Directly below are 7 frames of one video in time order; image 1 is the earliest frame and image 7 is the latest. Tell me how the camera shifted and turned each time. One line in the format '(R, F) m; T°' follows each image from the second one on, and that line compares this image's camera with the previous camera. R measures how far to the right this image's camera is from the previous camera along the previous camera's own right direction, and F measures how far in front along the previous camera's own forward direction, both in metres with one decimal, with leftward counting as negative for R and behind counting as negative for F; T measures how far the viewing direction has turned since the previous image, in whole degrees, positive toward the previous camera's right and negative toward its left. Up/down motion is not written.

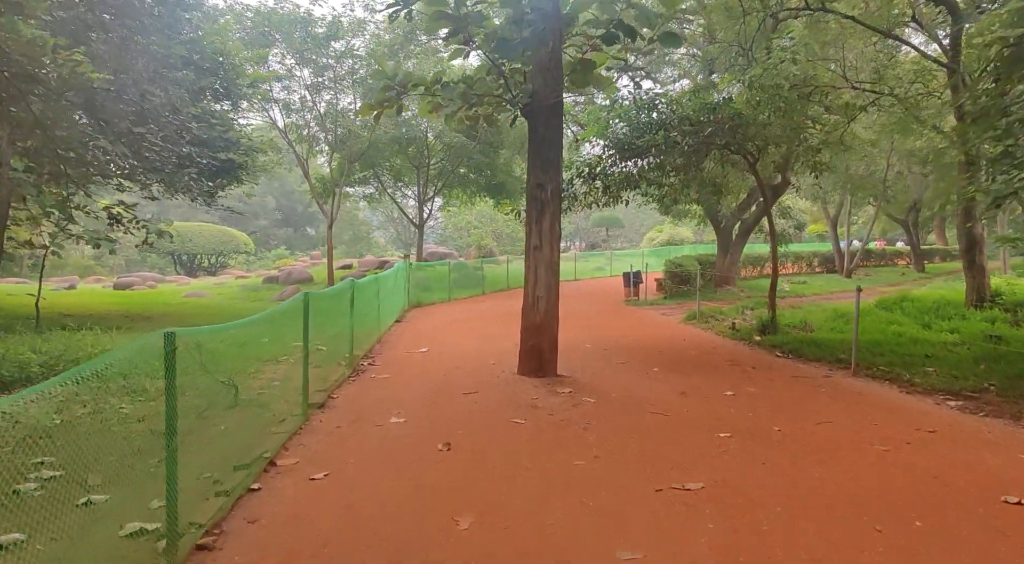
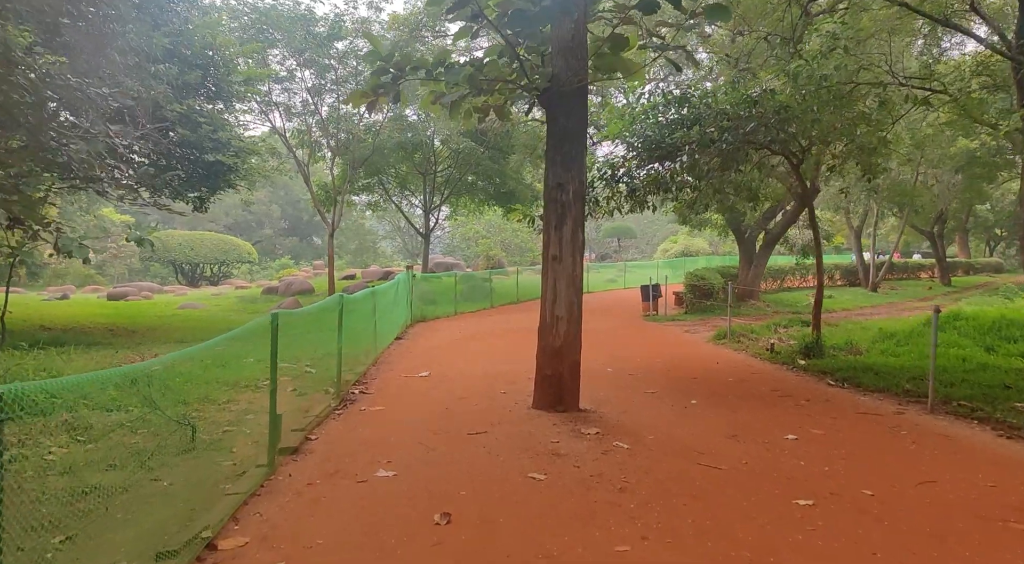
(-0.1, +1.2) m; -1°
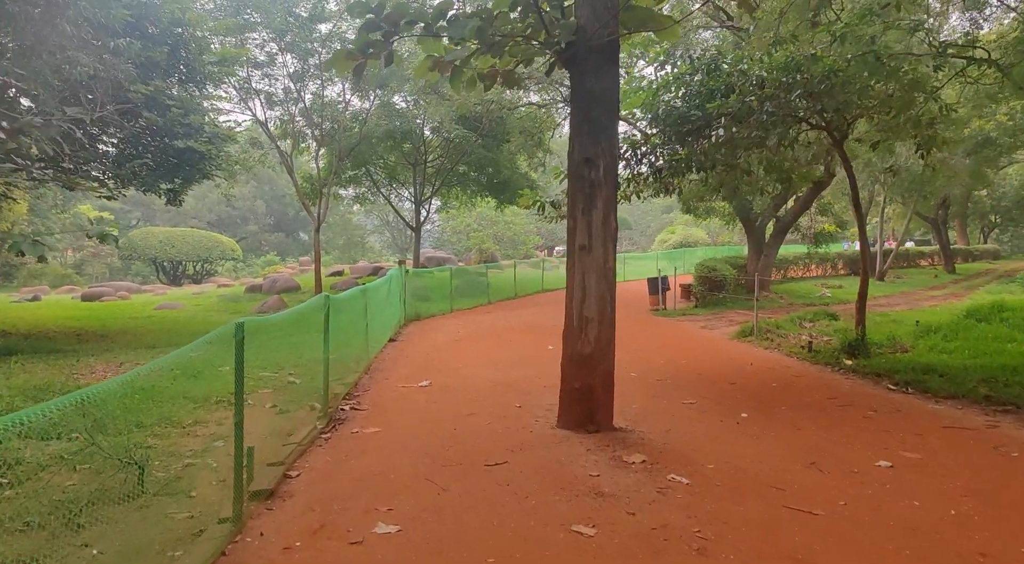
(-0.2, +1.1) m; +1°
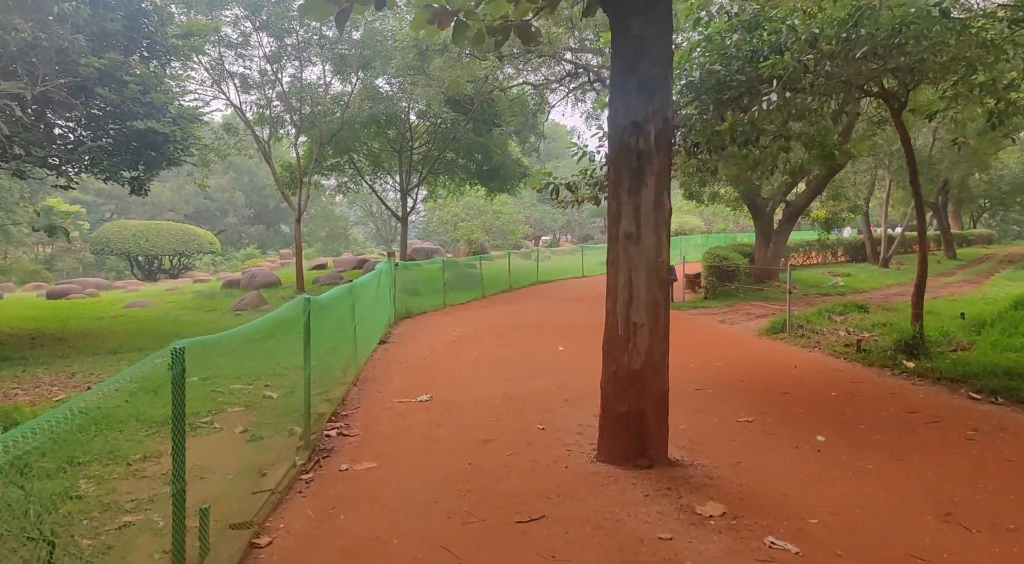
(-0.3, +1.2) m; +1°
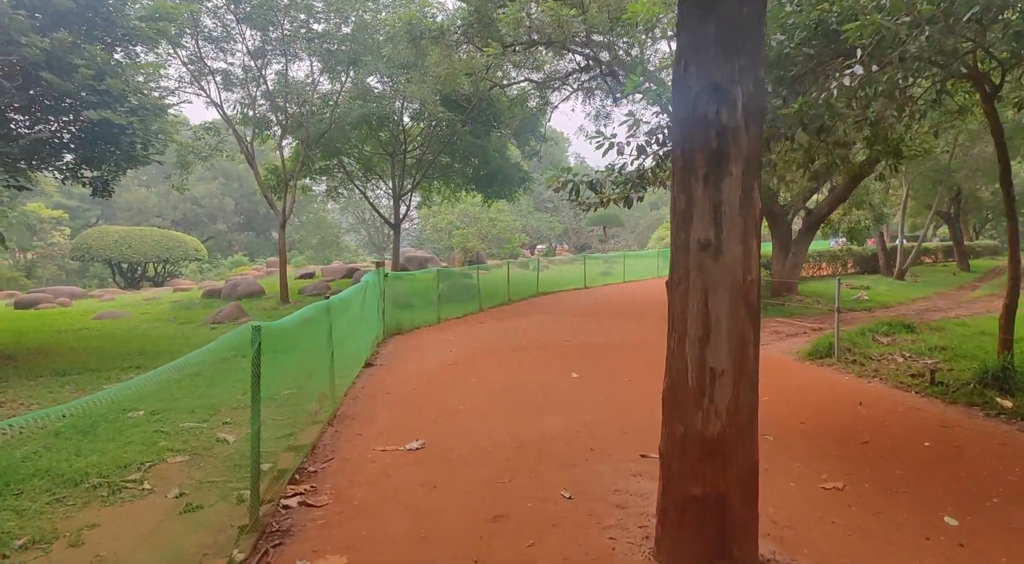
(-0.2, +1.3) m; +1°
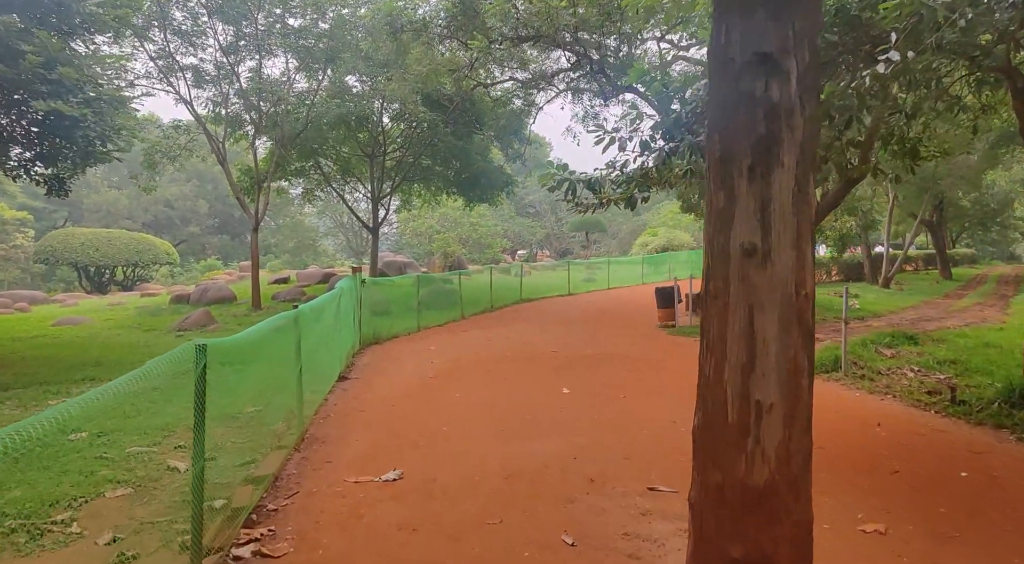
(-0.1, +0.6) m; +2°
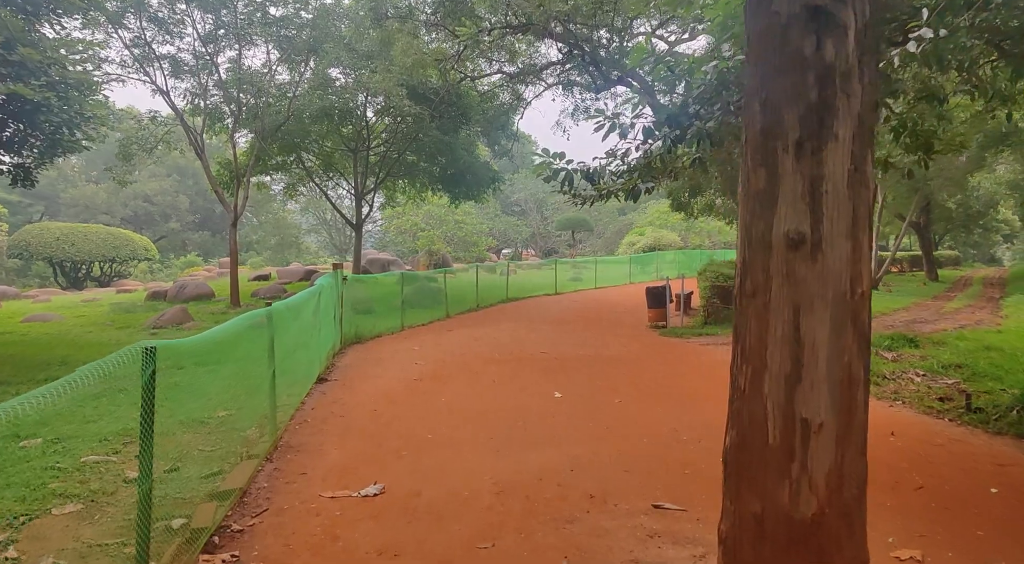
(-0.1, +0.4) m; +1°
